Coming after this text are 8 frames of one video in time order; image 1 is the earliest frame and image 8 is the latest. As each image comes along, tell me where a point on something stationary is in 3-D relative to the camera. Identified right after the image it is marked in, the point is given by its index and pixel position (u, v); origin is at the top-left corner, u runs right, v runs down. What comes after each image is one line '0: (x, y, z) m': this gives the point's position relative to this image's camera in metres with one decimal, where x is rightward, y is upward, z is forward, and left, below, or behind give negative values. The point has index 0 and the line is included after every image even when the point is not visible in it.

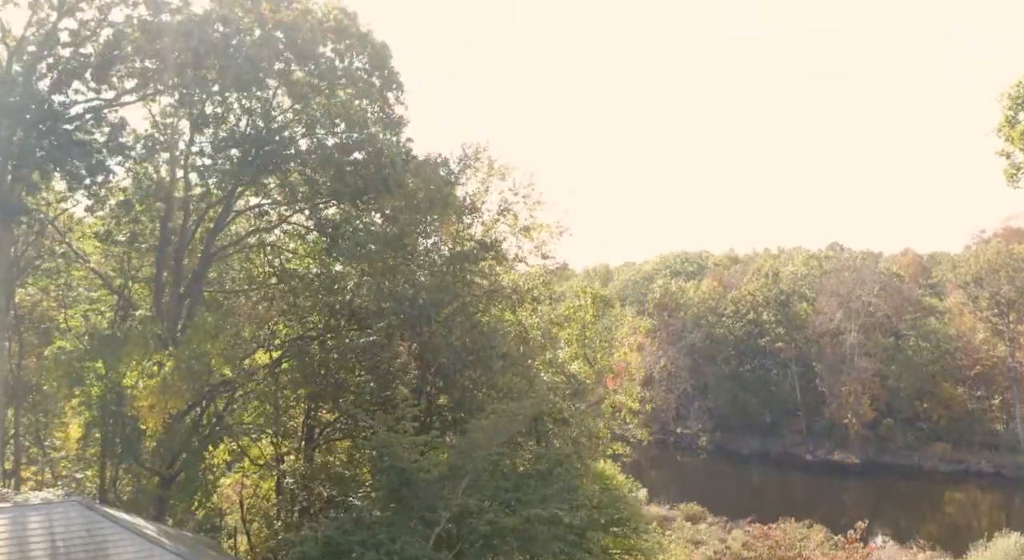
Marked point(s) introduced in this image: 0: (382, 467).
0: (-1.7, -2.5, +10.1) m
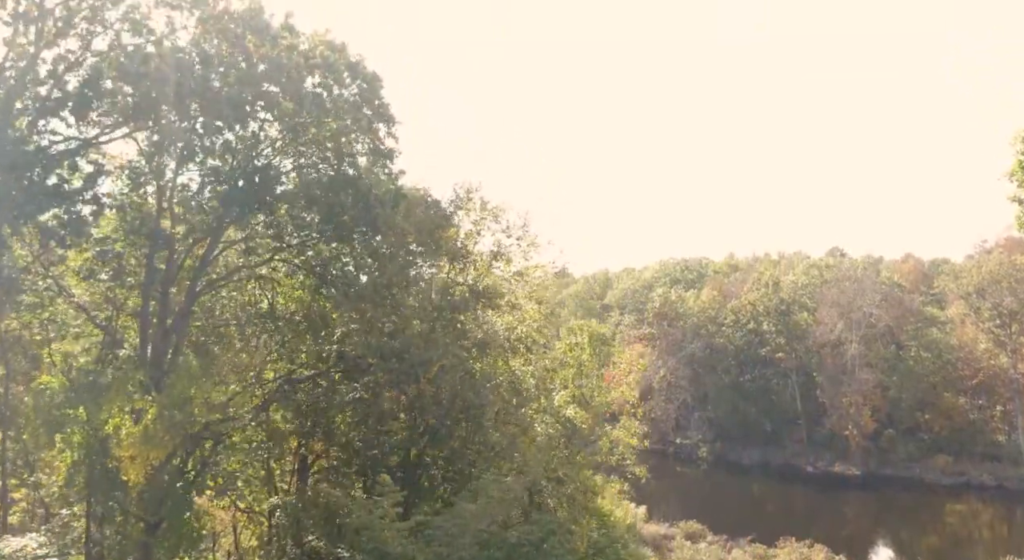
0: (-1.8, -3.2, +9.7) m
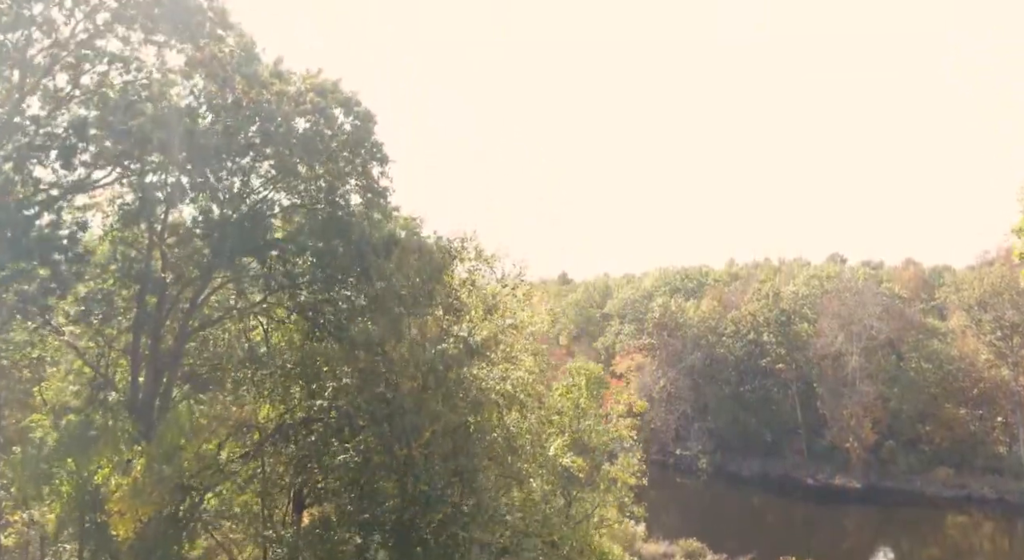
0: (-1.9, -3.9, +9.4) m
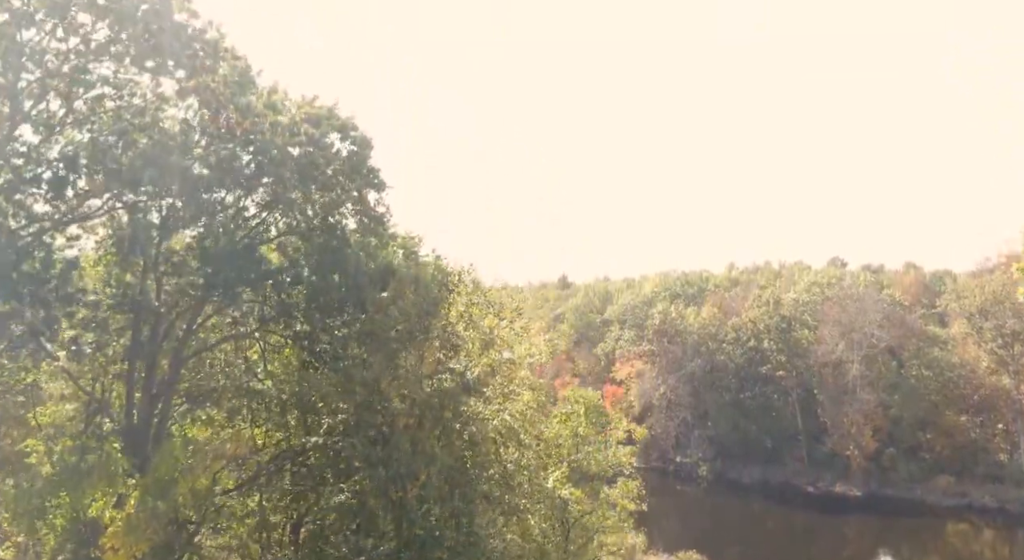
0: (-1.9, -4.4, +9.3) m
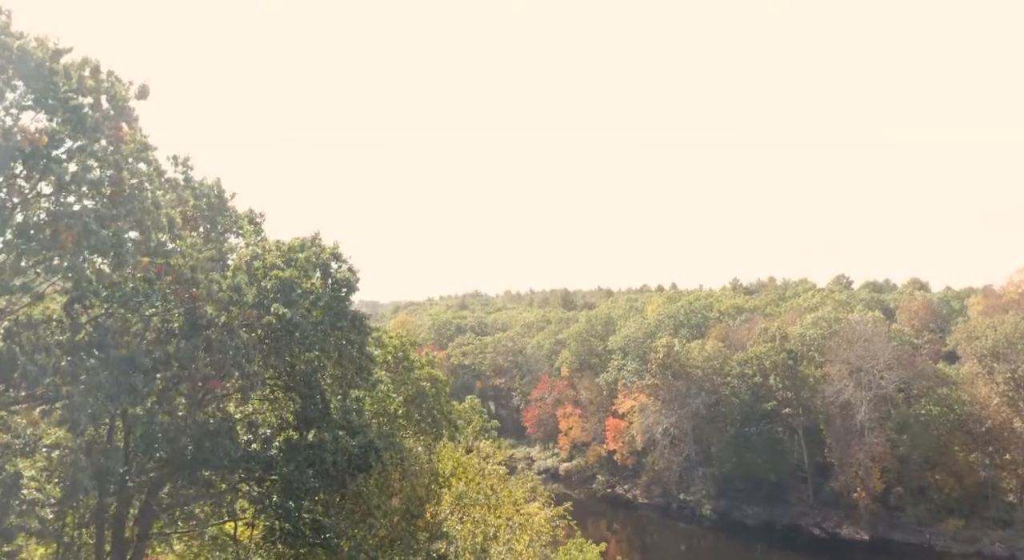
0: (-1.9, -6.9, +8.3) m
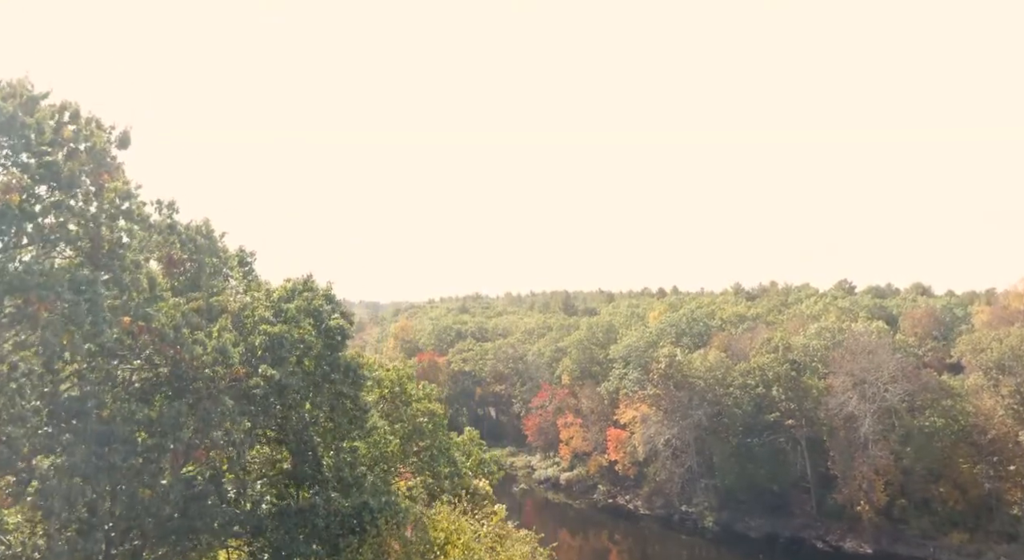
0: (-1.8, -7.6, +7.9) m
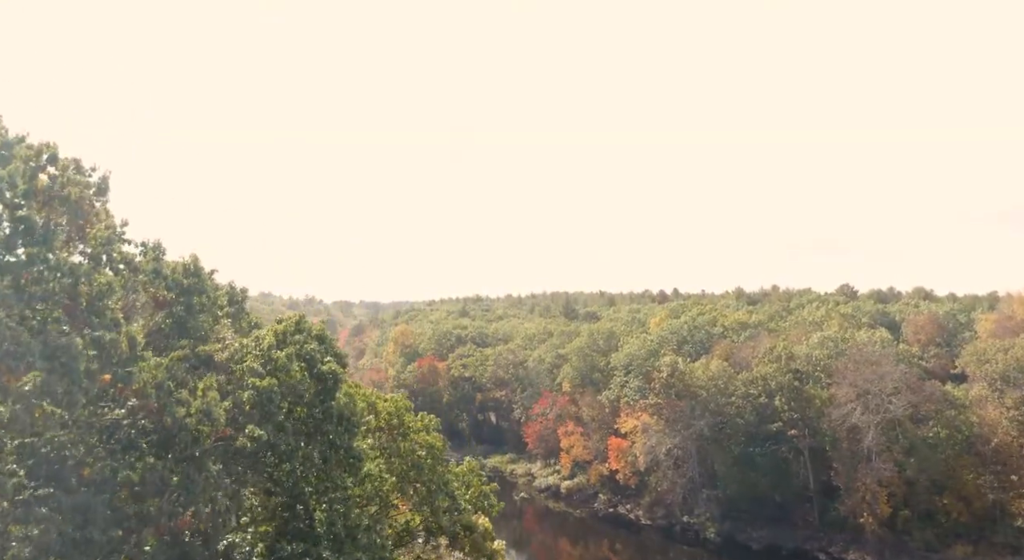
0: (-1.8, -8.3, +7.5) m
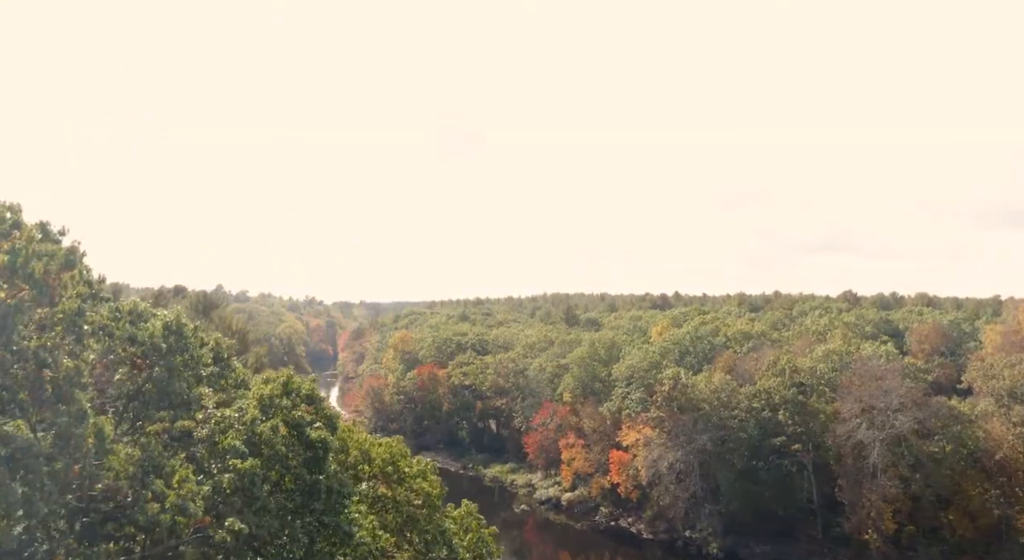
0: (-1.8, -9.2, +6.9) m
